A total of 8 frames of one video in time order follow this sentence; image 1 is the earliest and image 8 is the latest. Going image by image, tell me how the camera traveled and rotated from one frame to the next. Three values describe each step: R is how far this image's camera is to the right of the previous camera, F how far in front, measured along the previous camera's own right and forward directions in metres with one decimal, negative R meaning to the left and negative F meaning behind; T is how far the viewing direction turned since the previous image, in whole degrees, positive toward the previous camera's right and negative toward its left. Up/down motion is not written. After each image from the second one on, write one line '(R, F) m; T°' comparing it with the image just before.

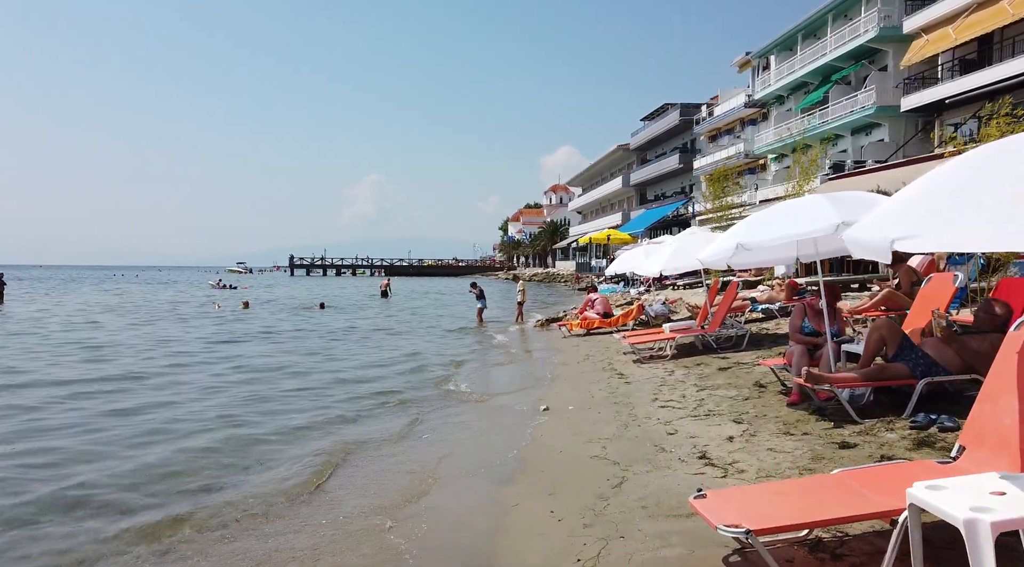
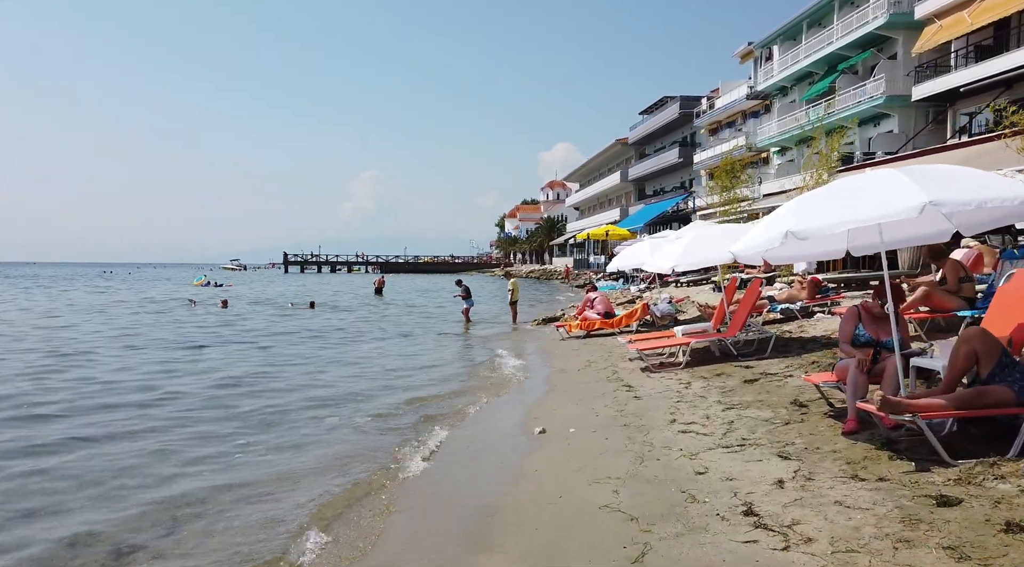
(+0.1, +1.5) m; 0°
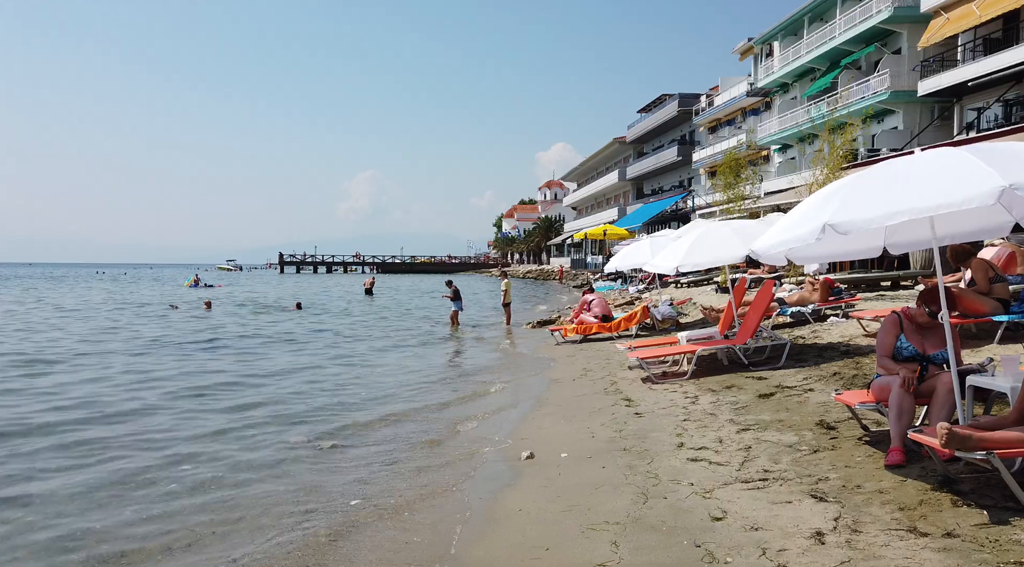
(+0.1, +1.0) m; 0°
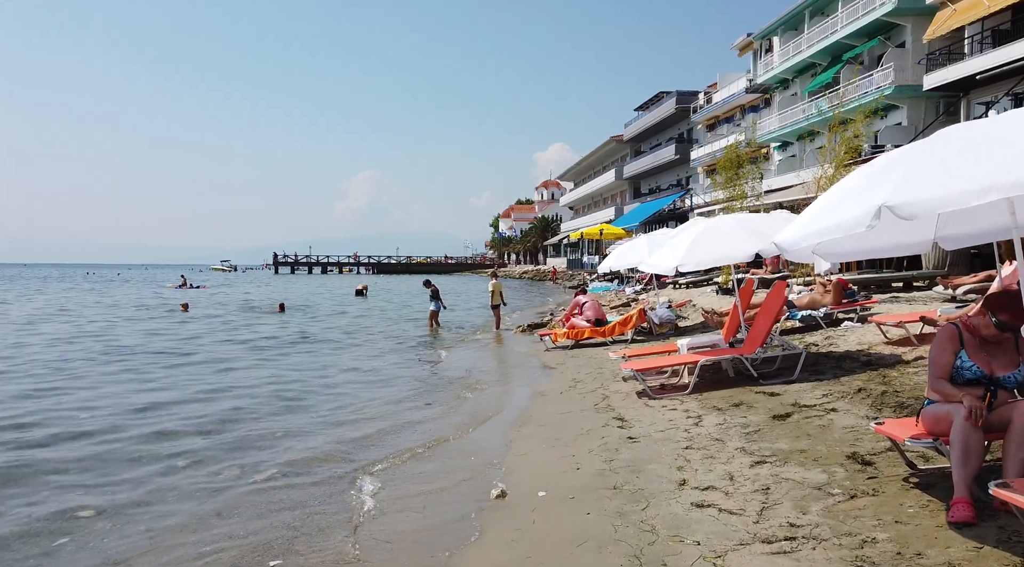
(+0.2, +1.1) m; 0°
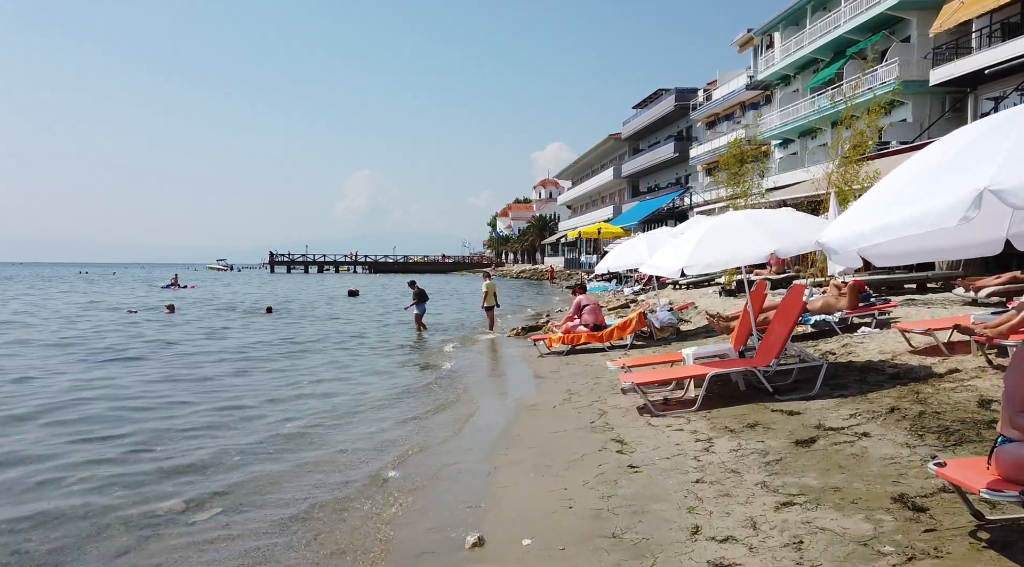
(+0.1, +0.9) m; 0°
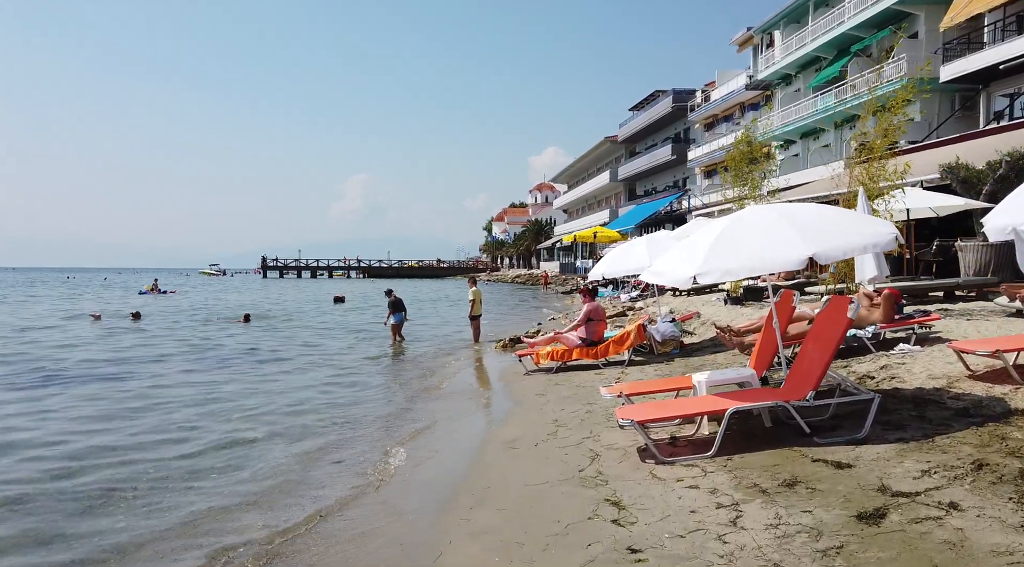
(+0.2, +1.6) m; 0°
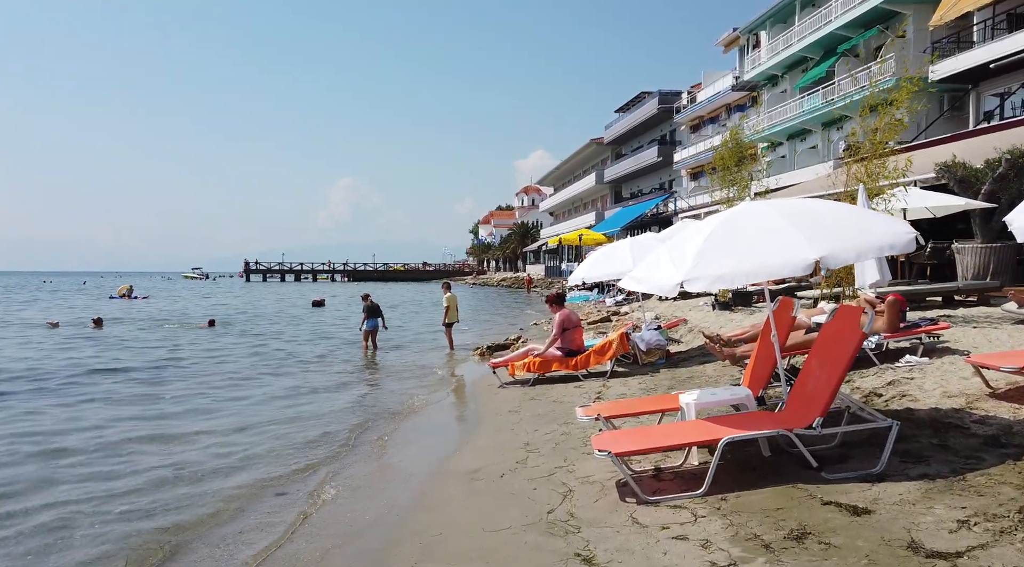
(+0.2, +0.9) m; +1°
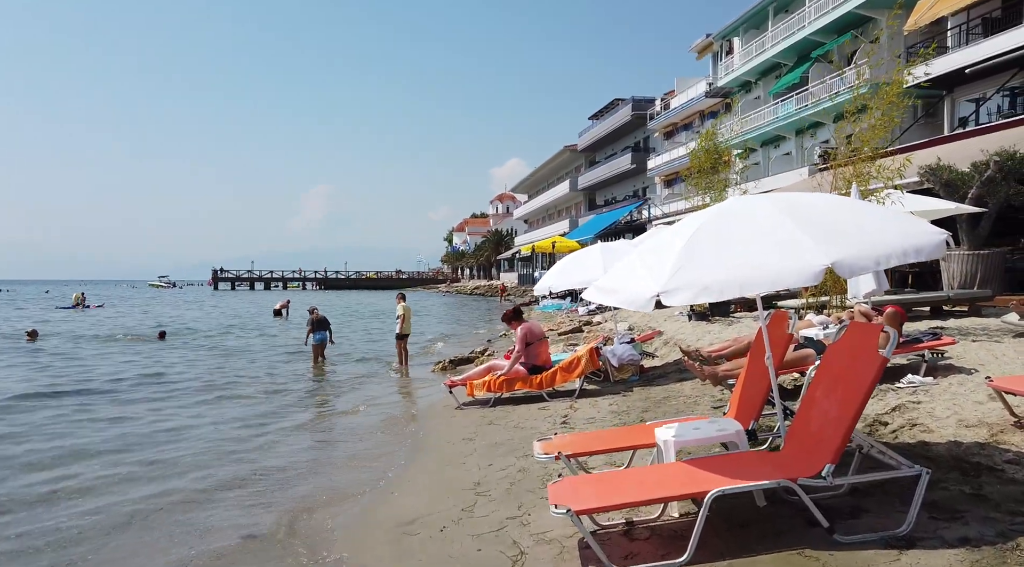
(+0.2, +1.1) m; +2°
